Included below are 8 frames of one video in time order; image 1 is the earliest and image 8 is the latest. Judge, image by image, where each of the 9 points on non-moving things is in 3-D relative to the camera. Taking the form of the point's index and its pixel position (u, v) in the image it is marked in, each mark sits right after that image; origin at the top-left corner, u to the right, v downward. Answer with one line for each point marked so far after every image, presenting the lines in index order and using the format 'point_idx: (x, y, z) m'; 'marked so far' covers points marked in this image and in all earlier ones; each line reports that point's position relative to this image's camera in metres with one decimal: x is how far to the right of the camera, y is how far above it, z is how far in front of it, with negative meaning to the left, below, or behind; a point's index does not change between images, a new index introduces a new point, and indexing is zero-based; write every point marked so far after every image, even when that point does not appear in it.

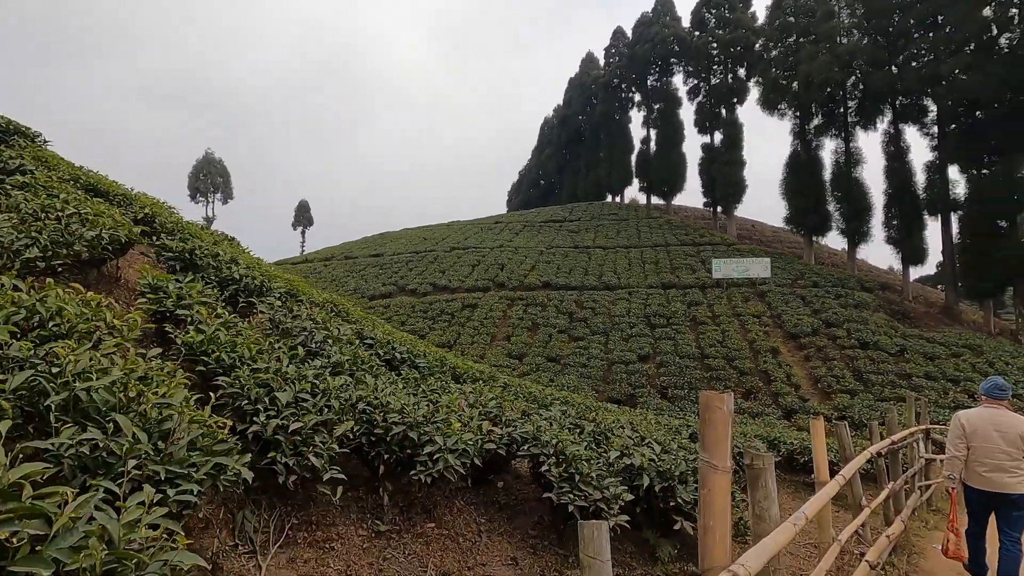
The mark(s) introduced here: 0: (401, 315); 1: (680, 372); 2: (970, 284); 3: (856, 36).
0: (-3.9, -0.9, +17.6) m
1: (+4.1, -2.1, +12.3) m
2: (+14.9, +0.1, +16.2) m
3: (+12.9, +9.5, +18.8) m
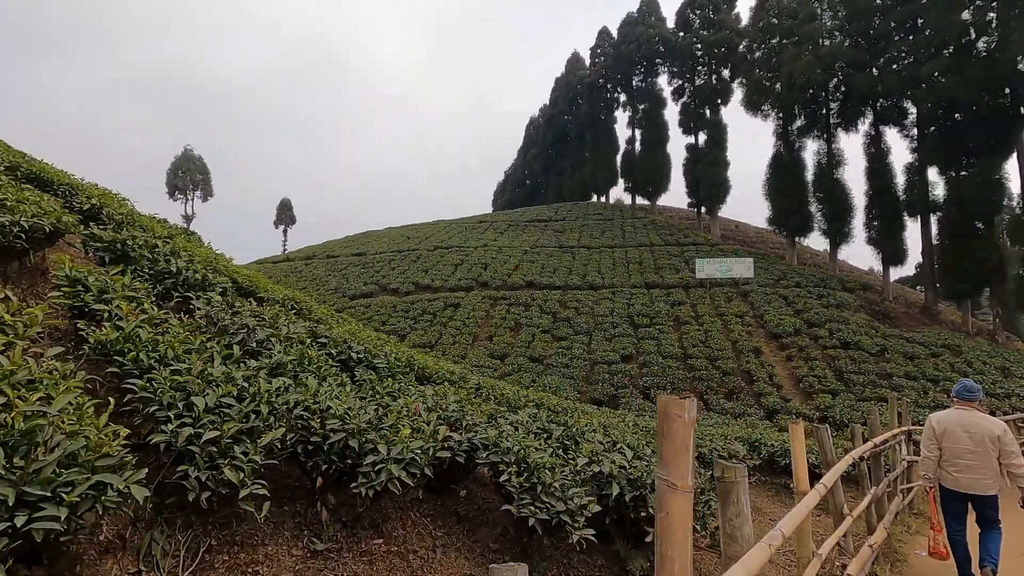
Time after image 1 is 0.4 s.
0: (-4.5, -0.9, +17.3) m
1: (+3.7, -2.1, +12.2) m
2: (+14.3, +0.1, +16.4) m
3: (+12.3, +9.4, +18.9) m
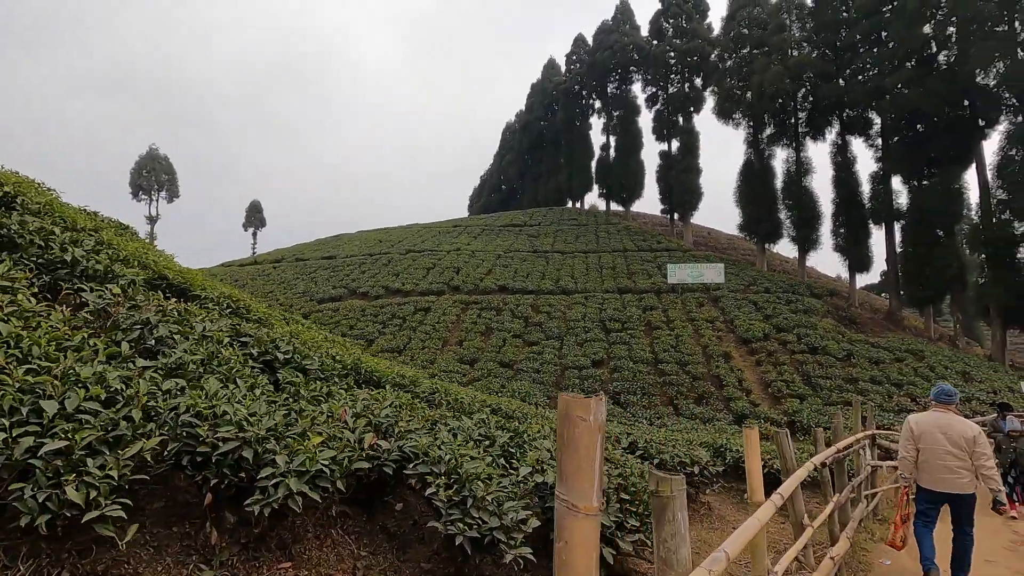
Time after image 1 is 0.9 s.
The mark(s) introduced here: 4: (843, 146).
0: (-5.5, -1.0, +16.8) m
1: (+2.9, -2.2, +12.1) m
2: (+13.4, -0.1, +16.8) m
3: (+11.3, +9.2, +19.3) m
4: (+12.8, +5.5, +19.3) m
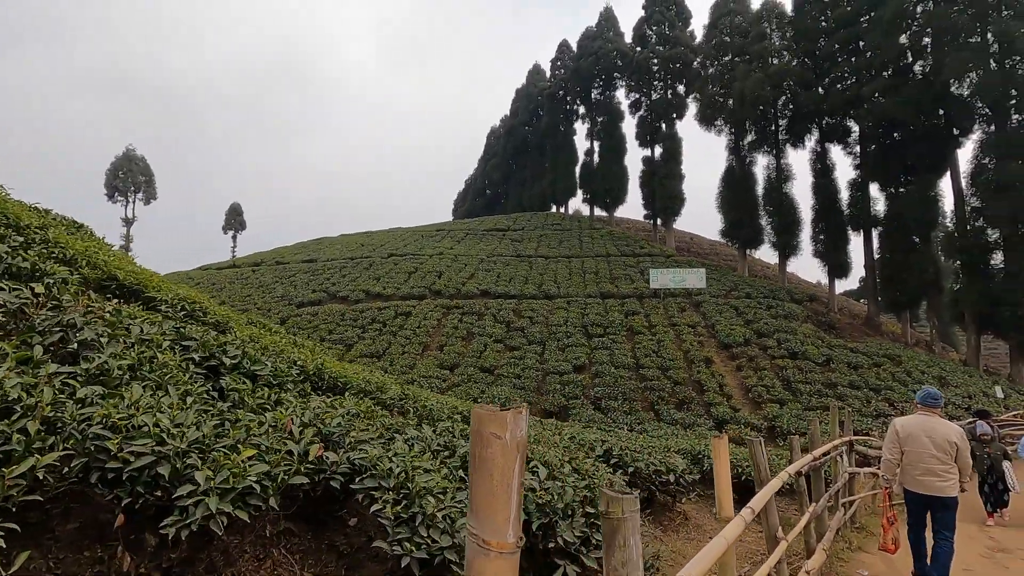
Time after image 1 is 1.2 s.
0: (-6.0, -1.2, +16.5) m
1: (+2.4, -2.3, +12.0) m
2: (+12.8, -0.3, +17.0) m
3: (+10.7, +9.0, +19.5) m
4: (+12.1, +5.3, +19.6) m
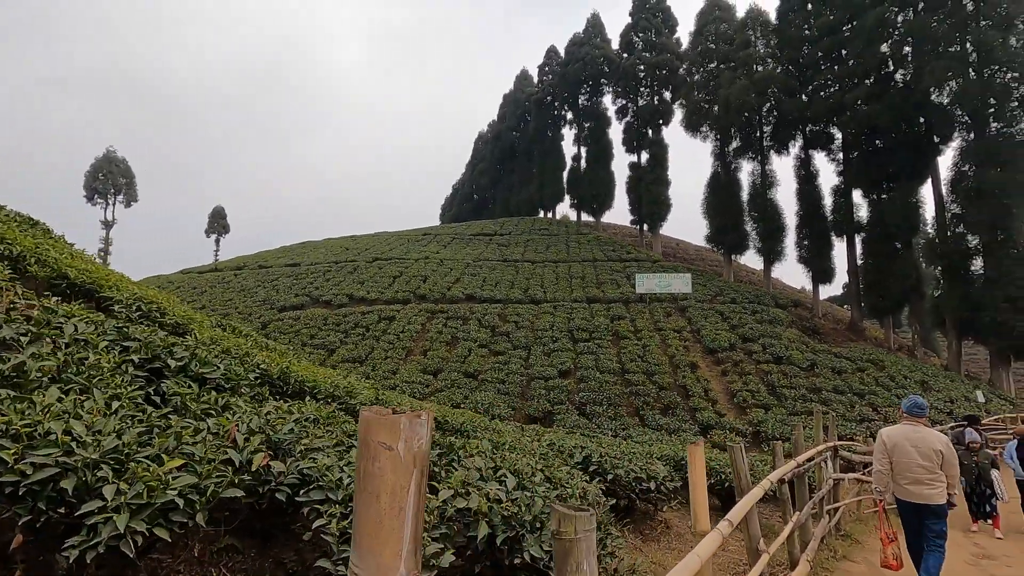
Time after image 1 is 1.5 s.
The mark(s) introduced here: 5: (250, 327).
0: (-6.5, -1.3, +16.2) m
1: (+2.1, -2.4, +11.9) m
2: (+12.3, -0.5, +17.1) m
3: (+10.2, +8.8, +19.7) m
4: (+11.6, +5.0, +19.8) m
5: (-8.7, -1.3, +16.7) m
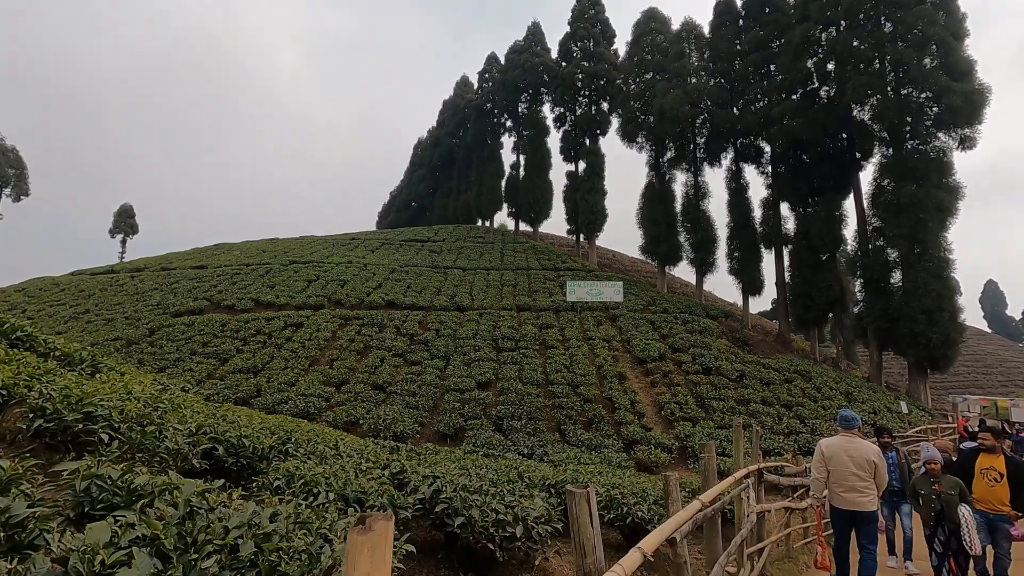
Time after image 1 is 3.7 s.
0: (-8.8, -1.3, +14.3) m
1: (+0.2, -2.4, +10.8) m
2: (+9.8, -0.9, +17.2) m
3: (+7.6, +8.3, +19.8) m
4: (+8.9, +4.6, +19.9) m
5: (-11.0, -1.3, +14.5) m
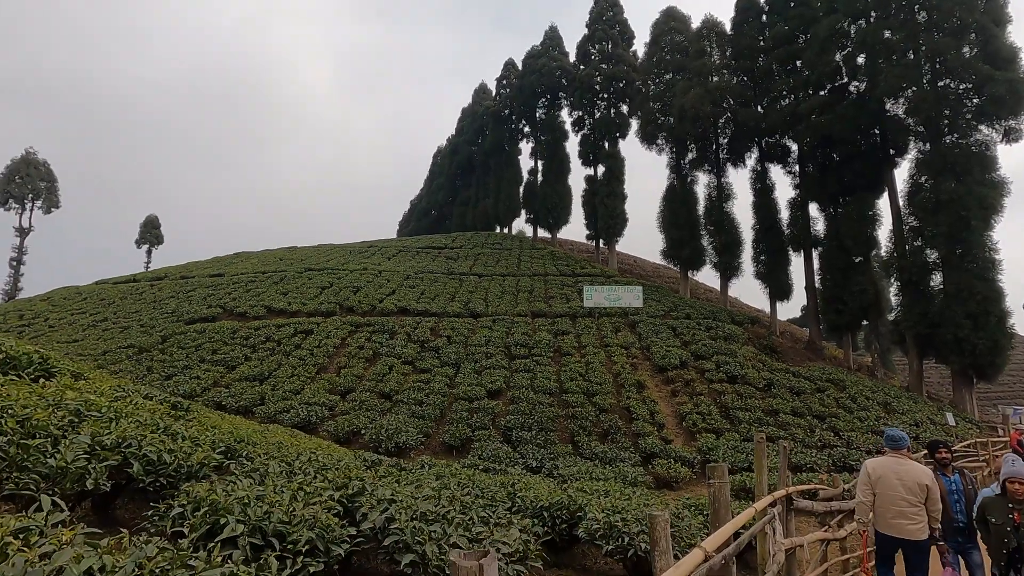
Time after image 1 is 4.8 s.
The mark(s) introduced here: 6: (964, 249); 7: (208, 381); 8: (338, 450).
0: (-8.4, -1.5, +14.1) m
1: (+0.4, -2.5, +10.3) m
2: (+10.3, -1.0, +16.2) m
3: (+8.1, +8.1, +19.1) m
4: (+9.5, +4.4, +19.1) m
5: (-10.6, -1.5, +14.5) m
6: (+12.1, +1.1, +13.4) m
7: (-7.1, -2.2, +11.7) m
8: (-2.4, -2.2, +6.8) m
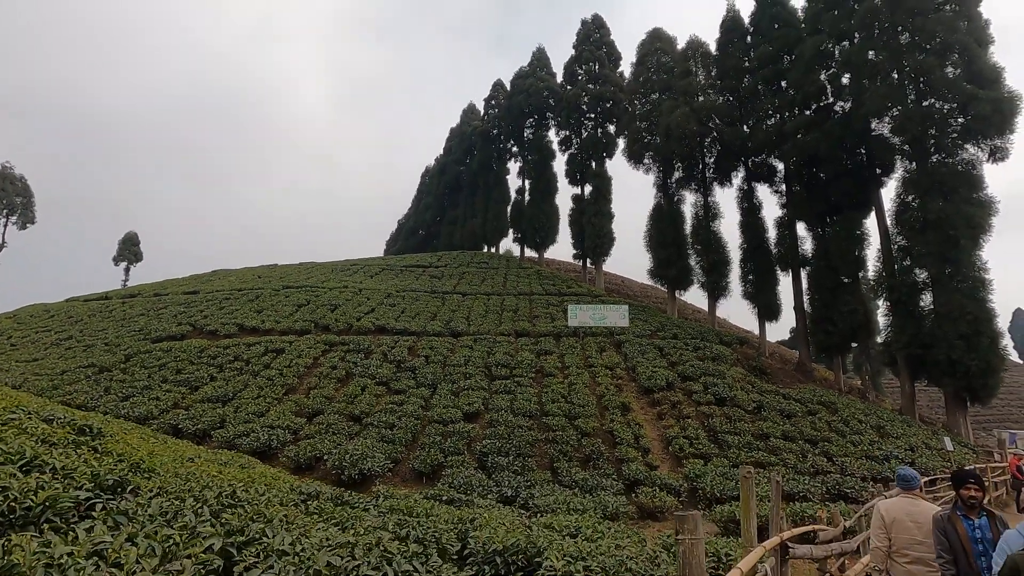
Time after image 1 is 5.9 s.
0: (-8.9, -2.0, +13.4) m
1: (-0.1, -2.8, +9.7) m
2: (+9.8, -1.7, +15.9) m
3: (+7.6, +7.4, +19.1) m
4: (+8.9, +3.6, +19.0) m
5: (-11.1, -2.0, +13.7) m
6: (+11.6, +0.5, +13.2) m
7: (-7.6, -2.5, +11.0) m
8: (-2.7, -2.3, +6.2) m
